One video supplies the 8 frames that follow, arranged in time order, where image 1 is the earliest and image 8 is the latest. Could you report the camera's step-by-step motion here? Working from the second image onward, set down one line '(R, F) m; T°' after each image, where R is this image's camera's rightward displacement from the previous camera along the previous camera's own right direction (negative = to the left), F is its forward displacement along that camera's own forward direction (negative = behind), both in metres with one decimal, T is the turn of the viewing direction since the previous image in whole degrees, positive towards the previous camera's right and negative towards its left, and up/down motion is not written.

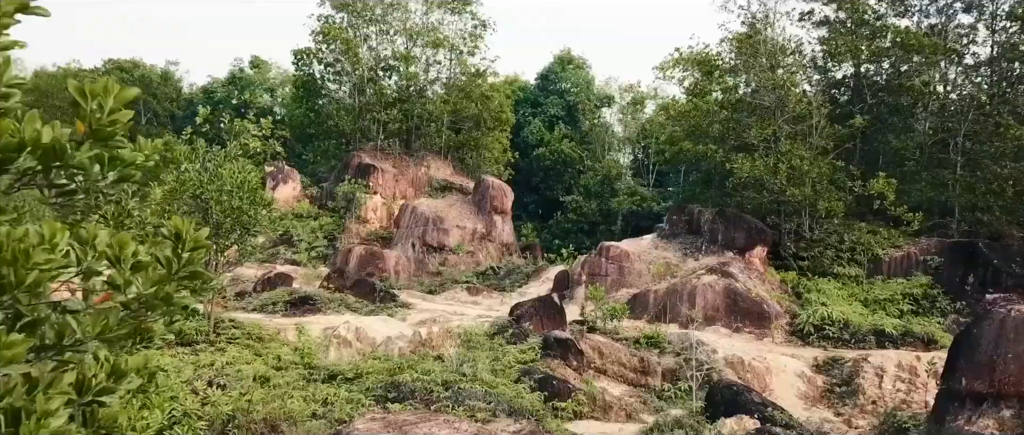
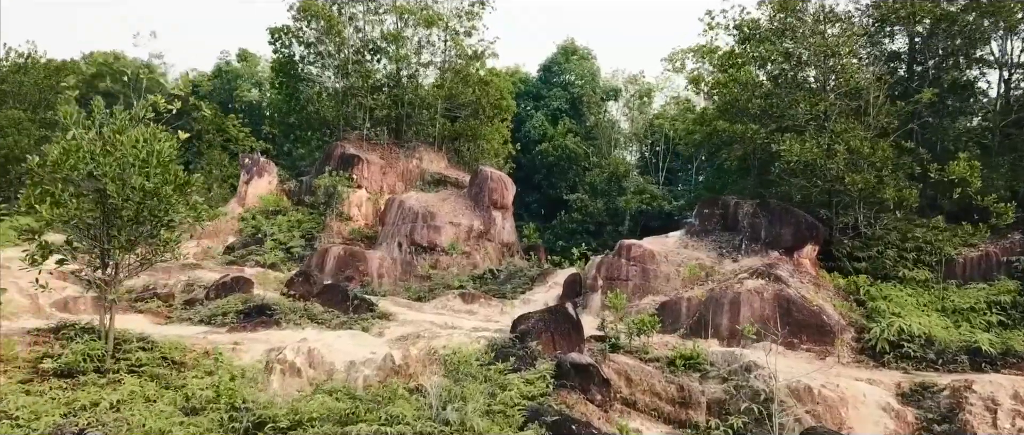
(0.0, +2.9) m; 0°
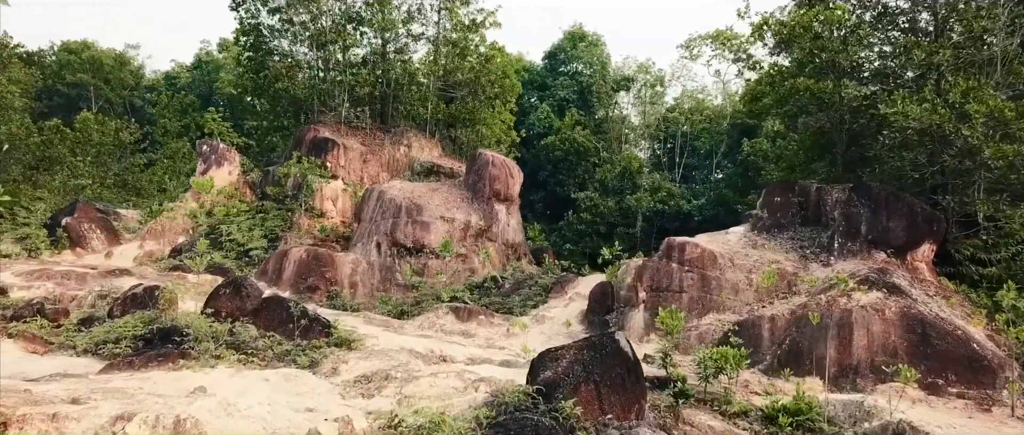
(-0.1, +3.9) m; 0°
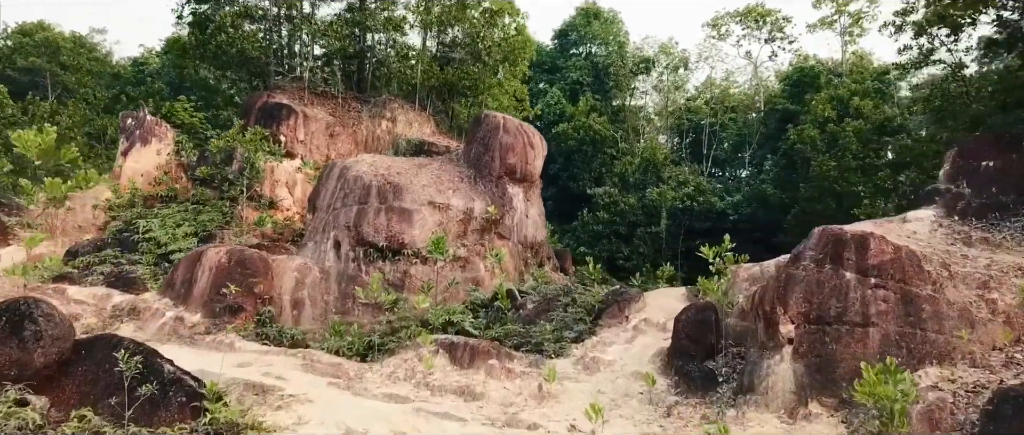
(-0.3, +4.9) m; 0°
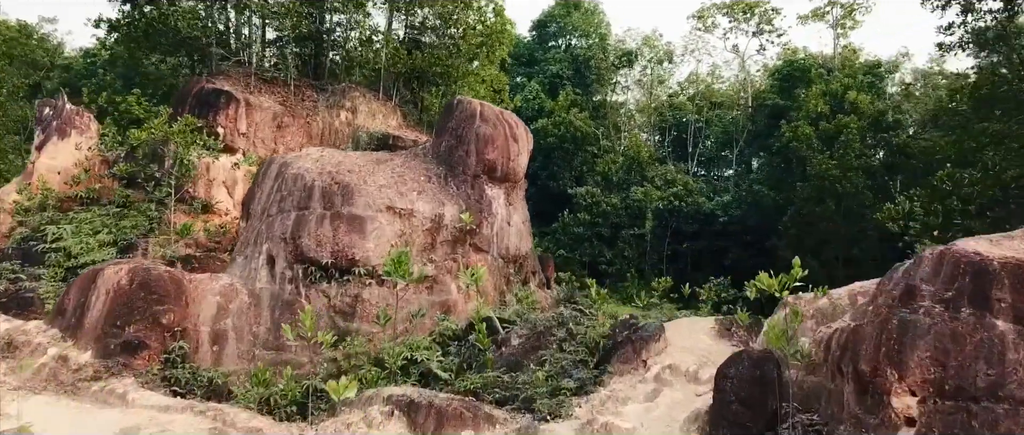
(0.0, +2.0) m; +2°
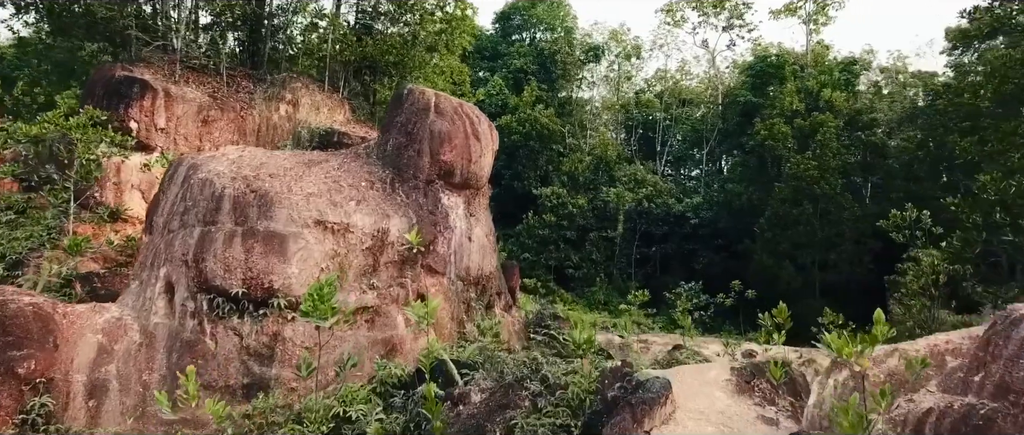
(0.0, +1.6) m; +3°
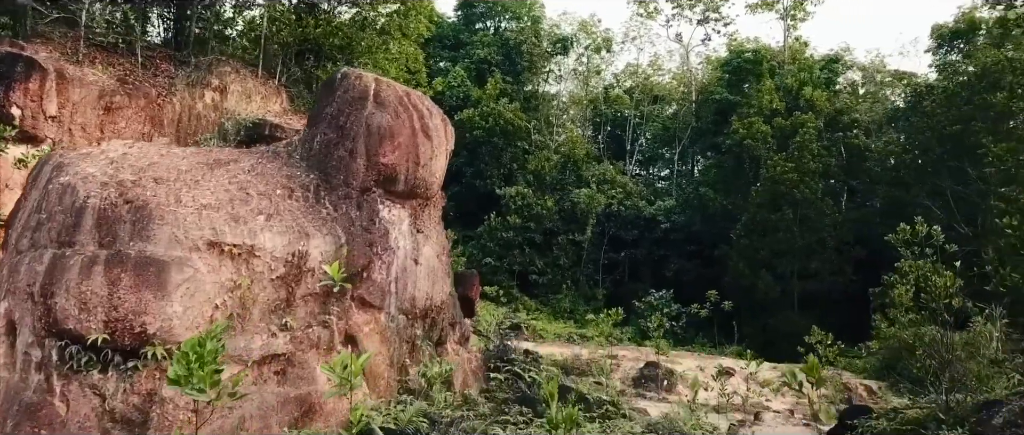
(0.0, +1.5) m; +3°
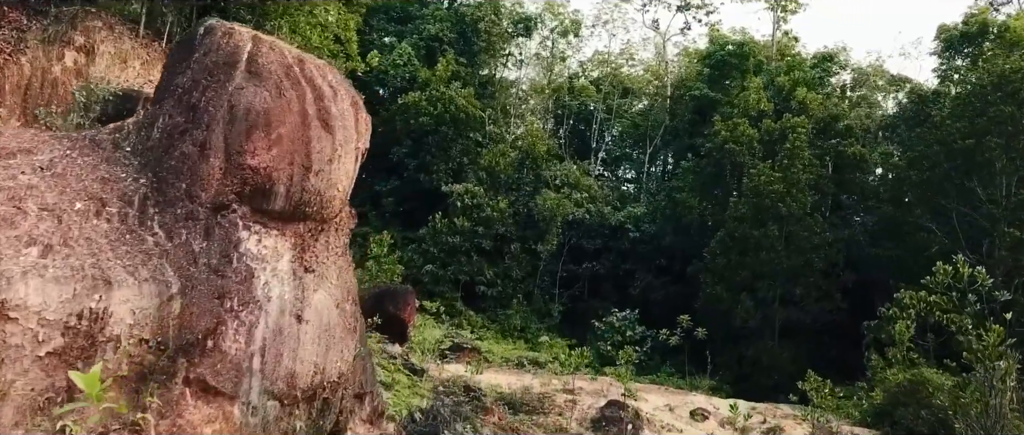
(+0.1, +2.0) m; +3°
